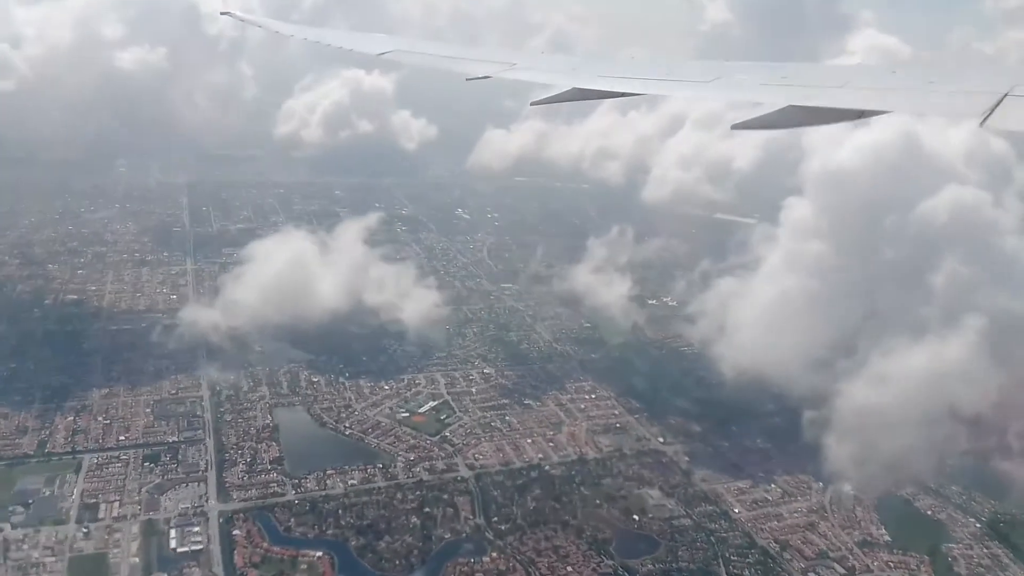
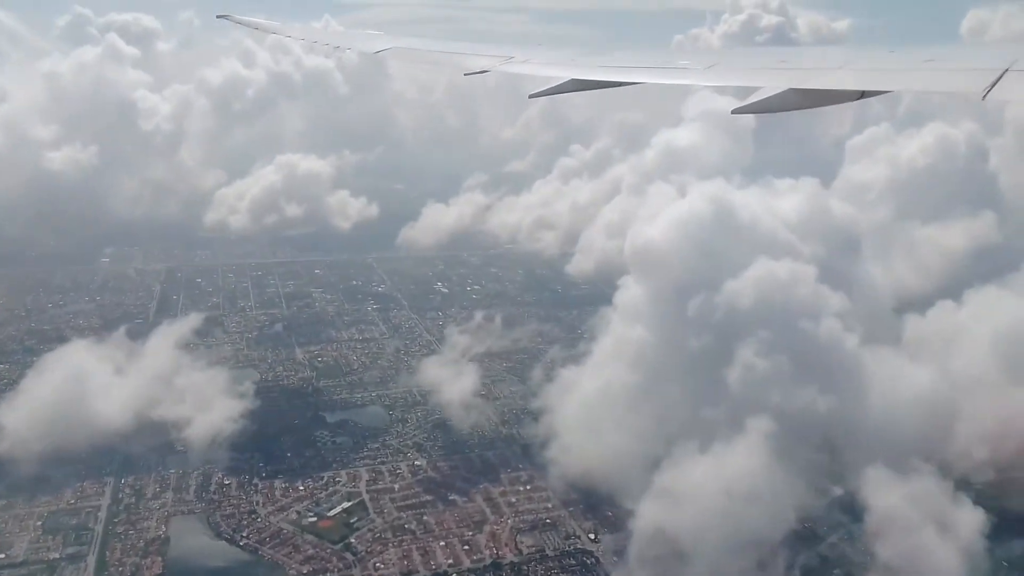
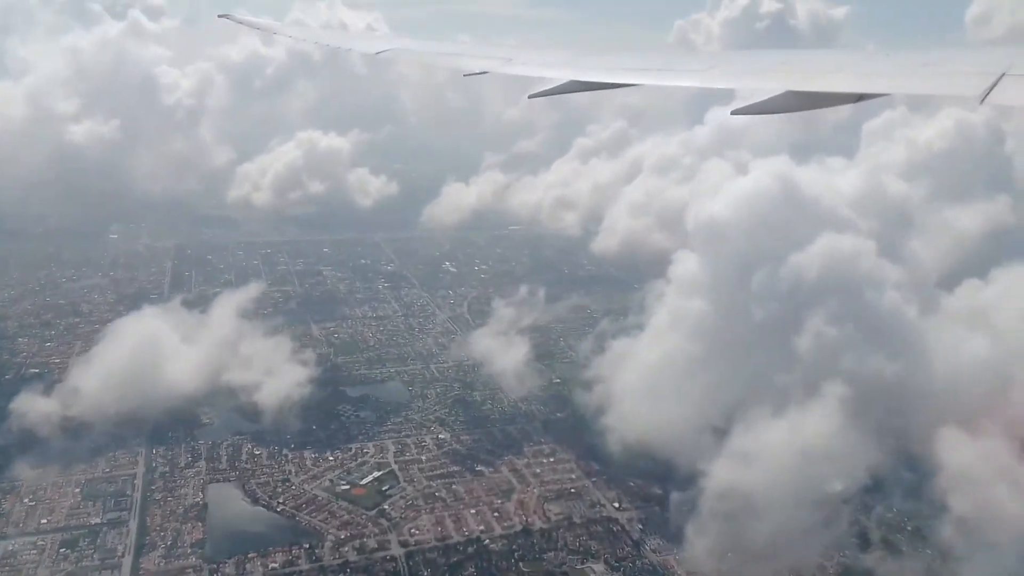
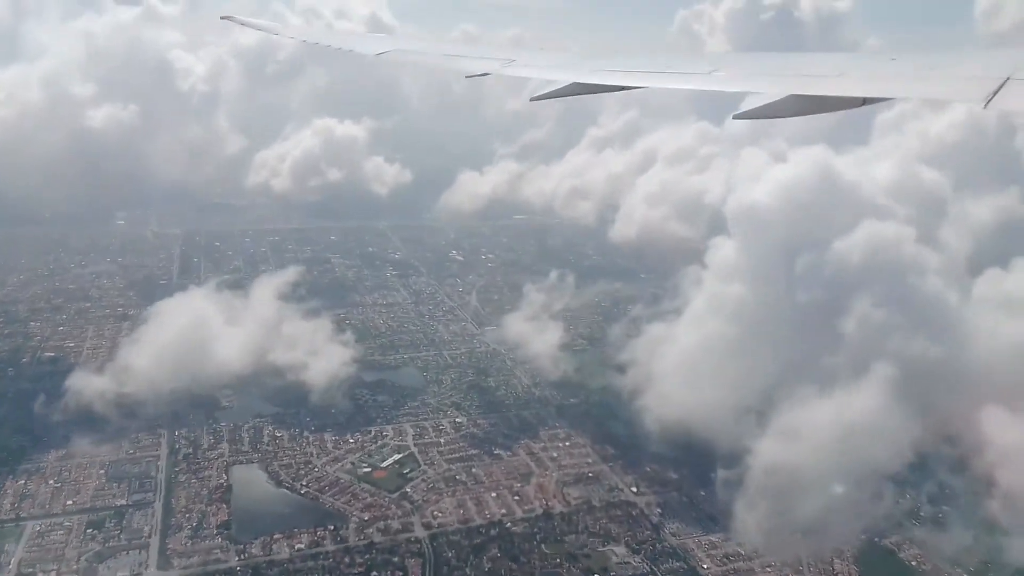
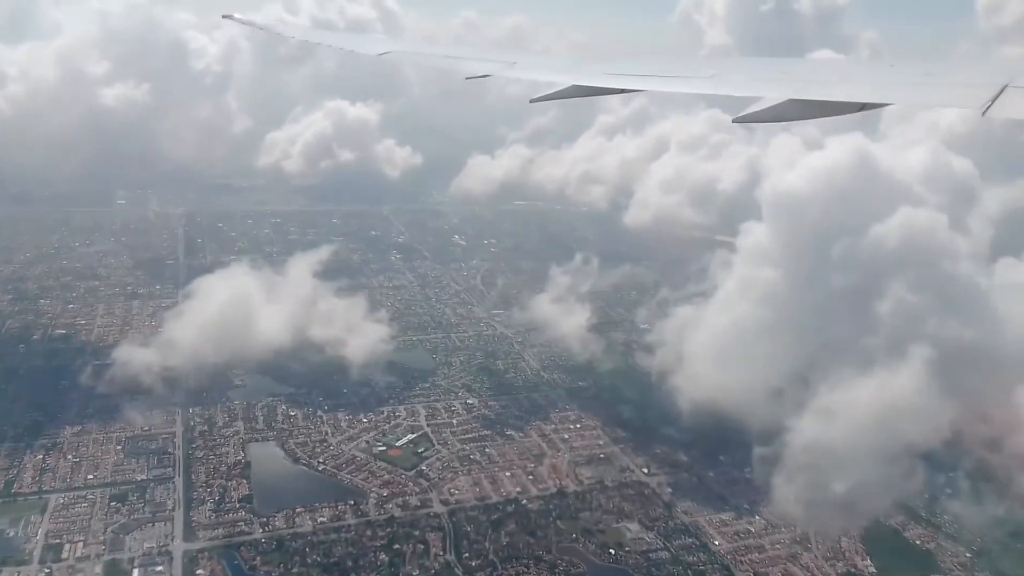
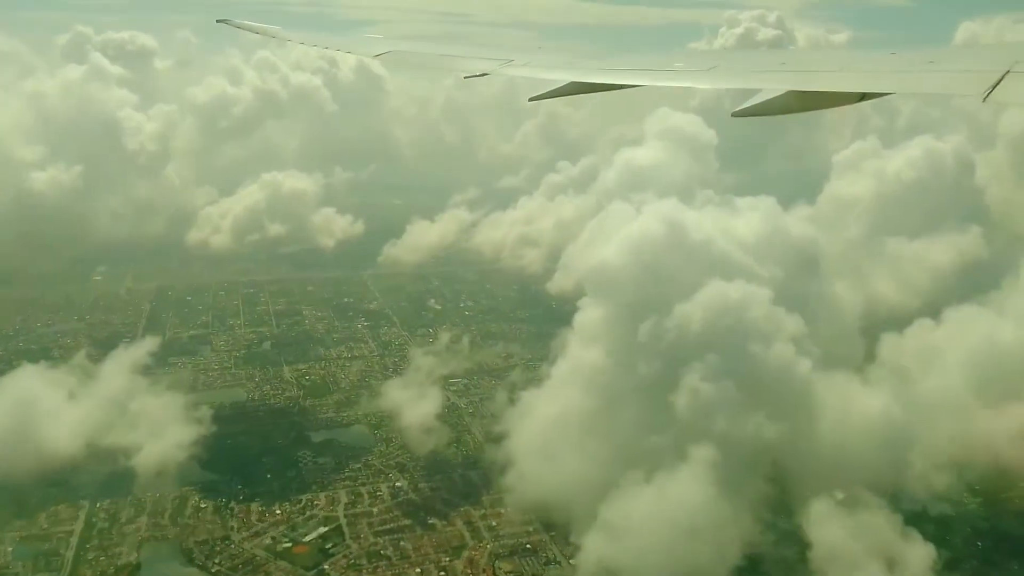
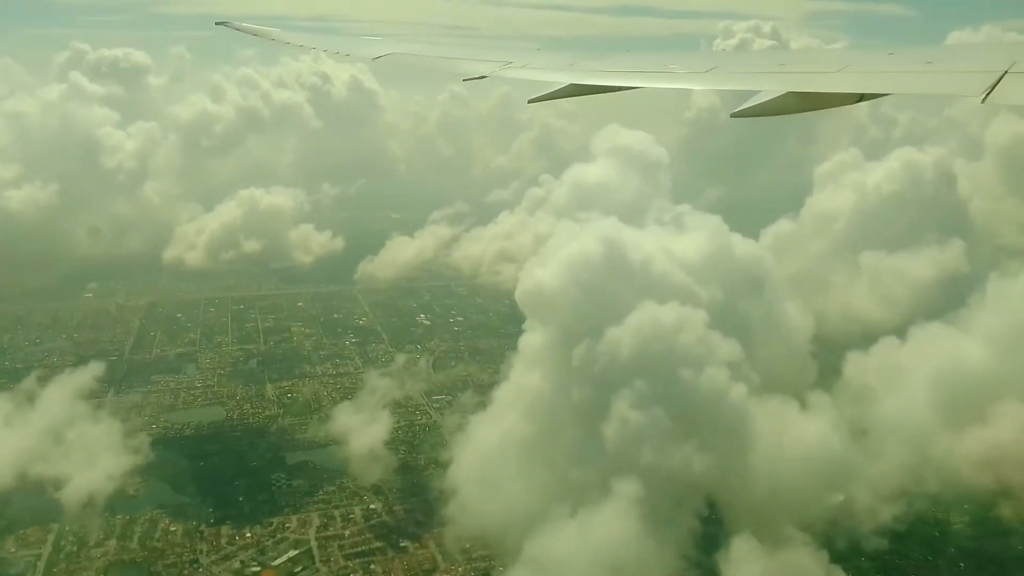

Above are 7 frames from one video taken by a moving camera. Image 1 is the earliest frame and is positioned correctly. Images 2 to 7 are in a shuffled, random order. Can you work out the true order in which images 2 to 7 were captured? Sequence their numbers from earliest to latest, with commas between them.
5, 4, 3, 2, 6, 7
